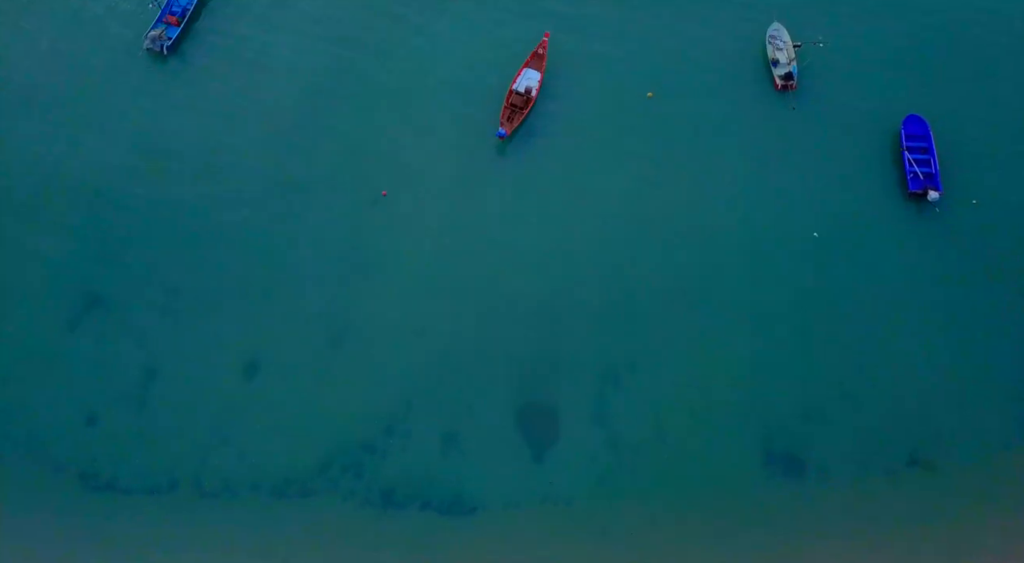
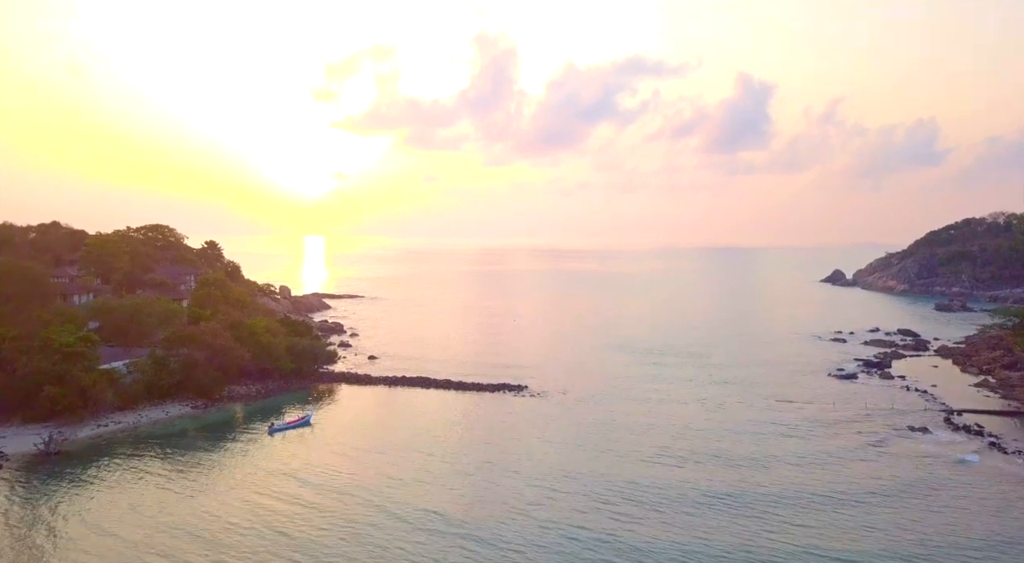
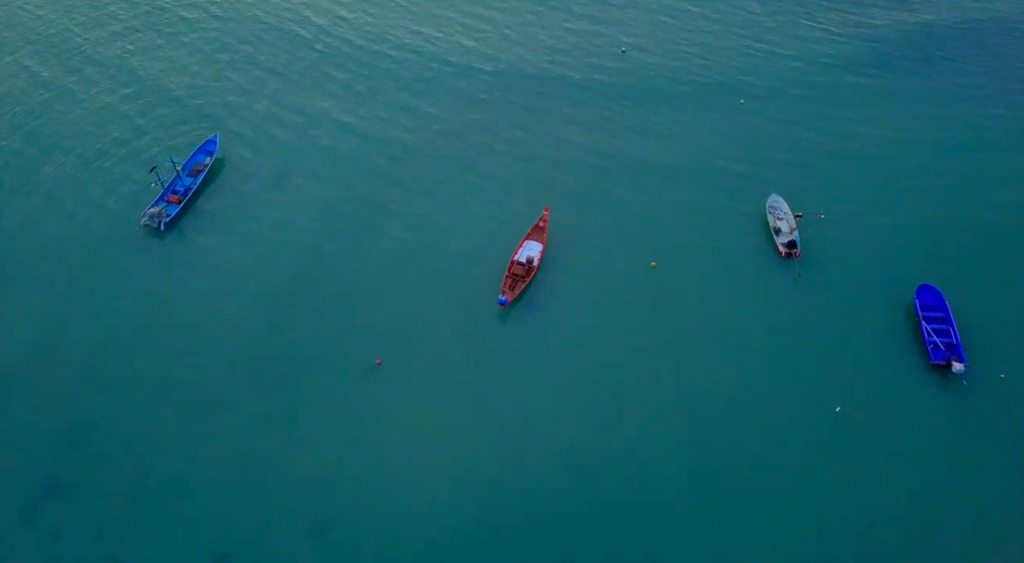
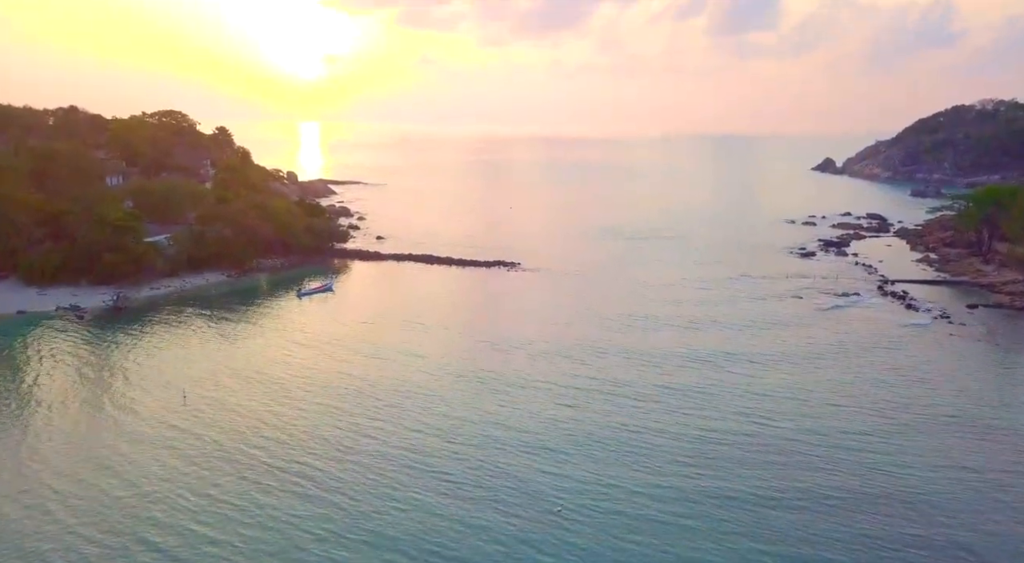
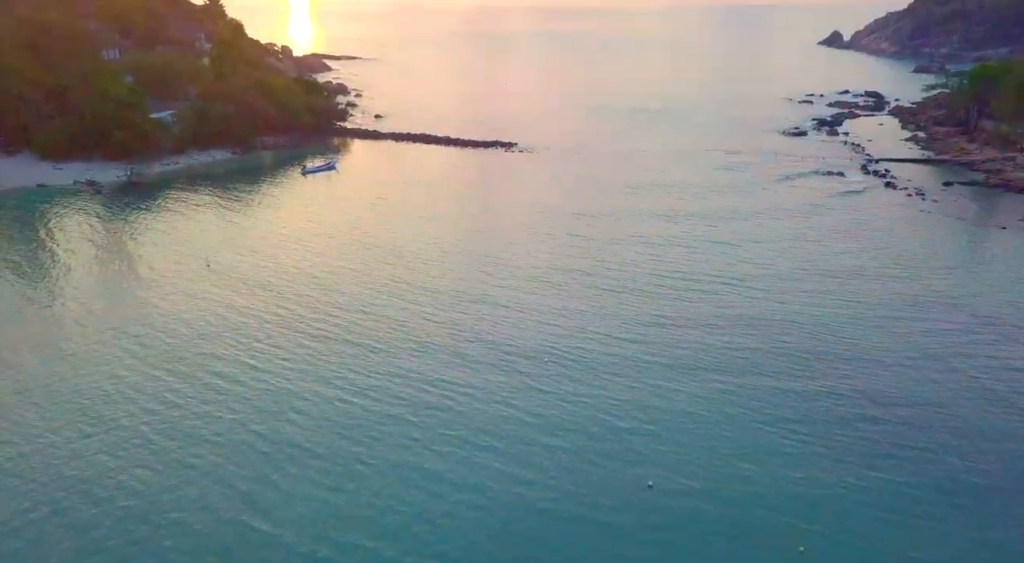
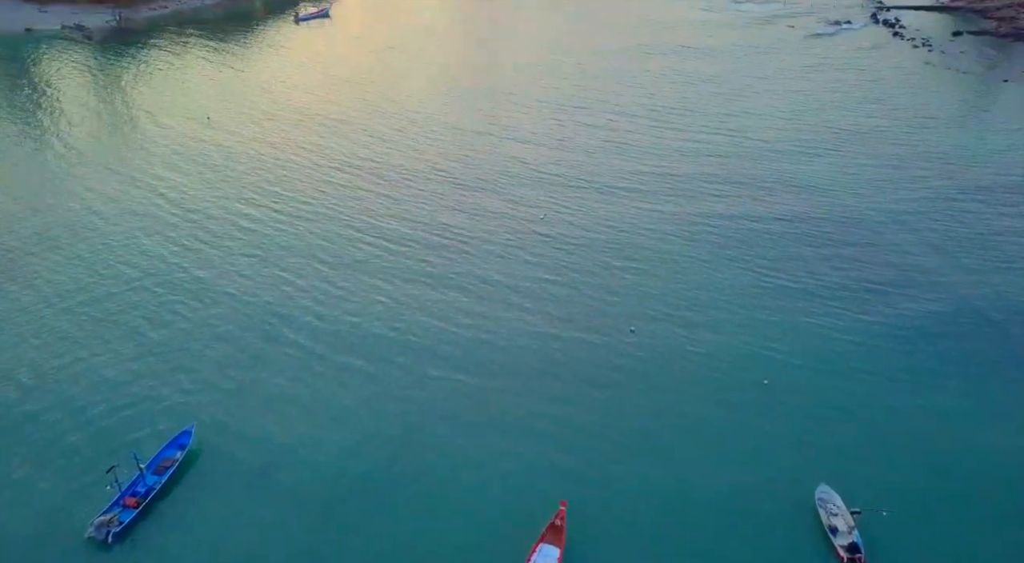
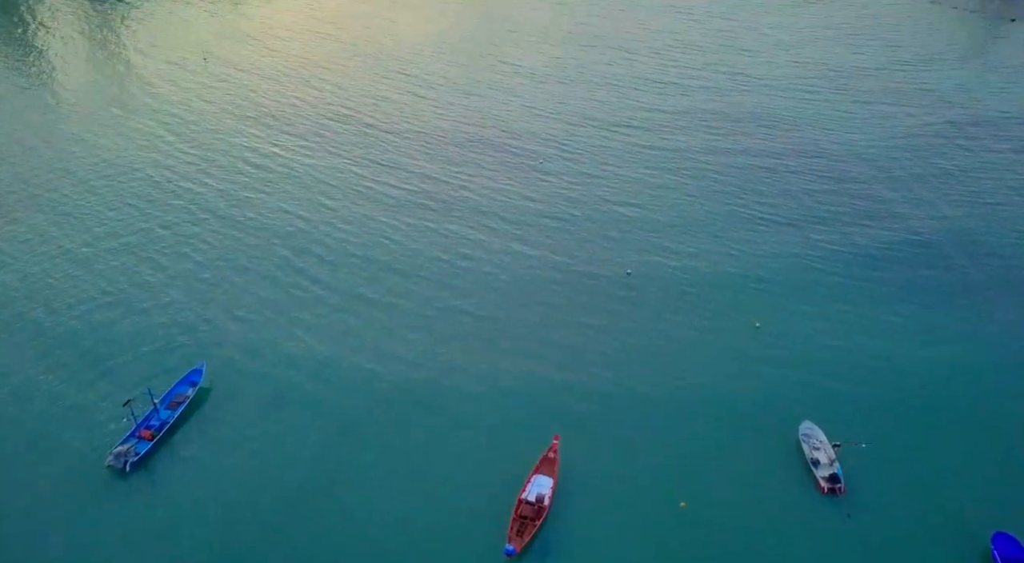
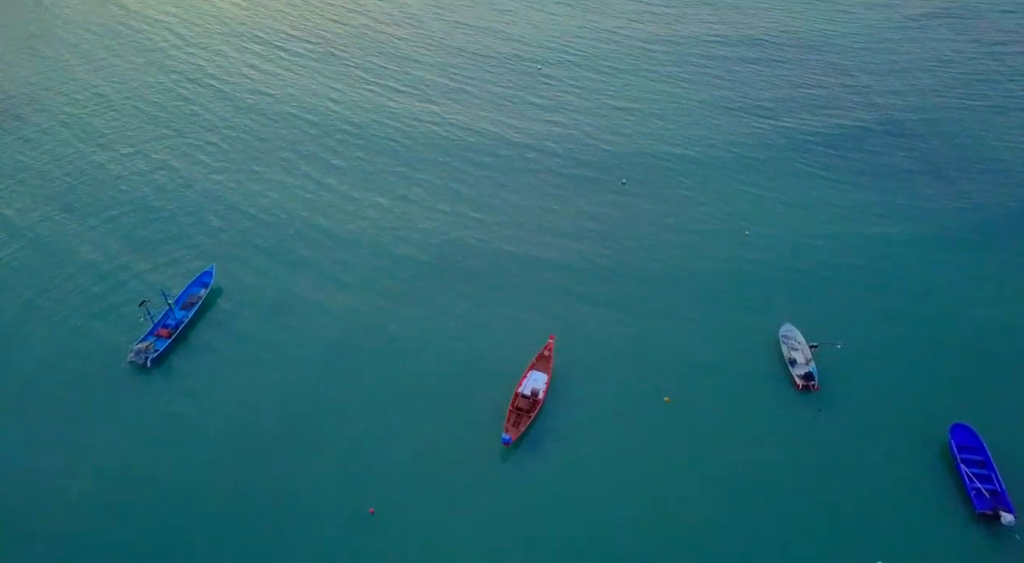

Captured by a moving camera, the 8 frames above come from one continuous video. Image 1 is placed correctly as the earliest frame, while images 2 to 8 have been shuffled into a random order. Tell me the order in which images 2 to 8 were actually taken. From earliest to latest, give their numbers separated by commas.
3, 8, 7, 6, 5, 4, 2
